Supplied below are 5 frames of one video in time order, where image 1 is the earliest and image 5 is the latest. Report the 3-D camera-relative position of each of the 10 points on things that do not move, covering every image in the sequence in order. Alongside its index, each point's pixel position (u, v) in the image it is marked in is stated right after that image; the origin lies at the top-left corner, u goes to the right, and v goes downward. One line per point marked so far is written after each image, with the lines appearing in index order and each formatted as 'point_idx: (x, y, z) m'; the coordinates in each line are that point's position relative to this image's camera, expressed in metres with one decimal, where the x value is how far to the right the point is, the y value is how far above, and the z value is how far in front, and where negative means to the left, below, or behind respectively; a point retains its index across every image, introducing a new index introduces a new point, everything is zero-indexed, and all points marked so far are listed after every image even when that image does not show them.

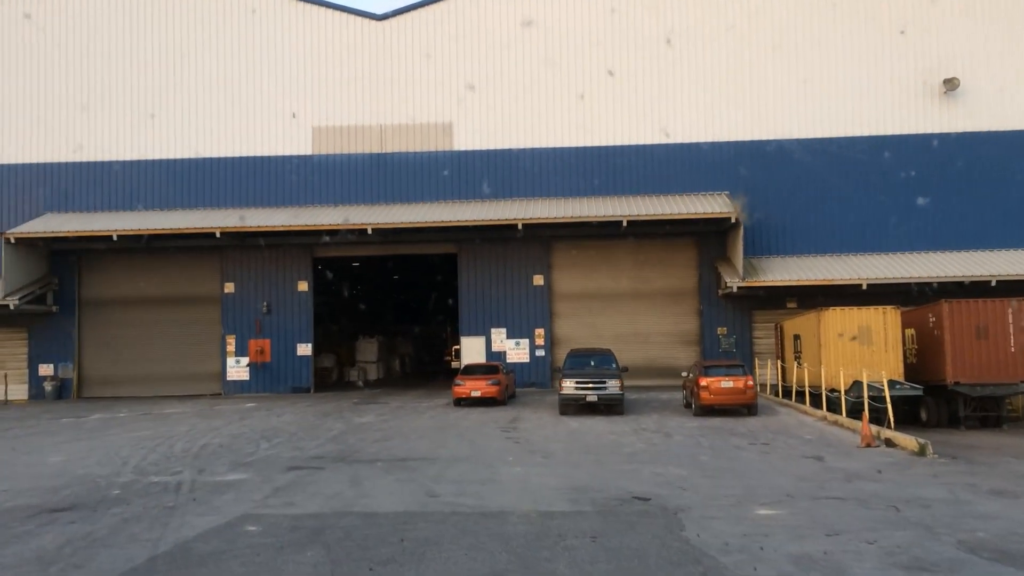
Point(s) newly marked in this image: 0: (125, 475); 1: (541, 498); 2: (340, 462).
0: (-5.8, -2.8, +13.6) m
1: (+0.4, -2.6, +11.1) m
2: (-2.8, -2.8, +14.6) m
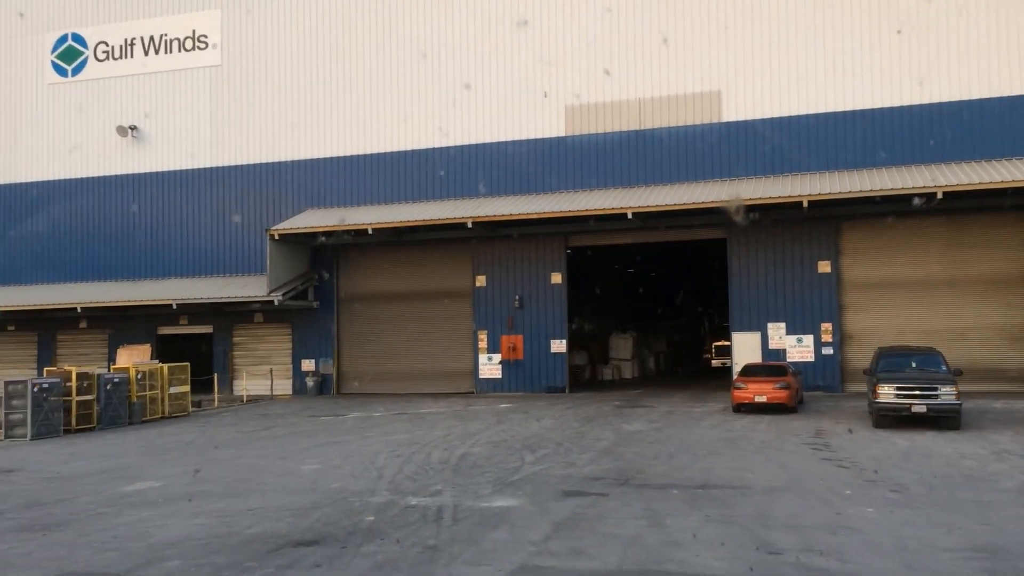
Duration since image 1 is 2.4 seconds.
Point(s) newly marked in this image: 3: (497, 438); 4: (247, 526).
0: (-1.7, -2.7, +11.7) m
1: (+3.7, -2.4, +7.7) m
2: (+1.5, -2.6, +11.9) m
3: (-0.3, -2.9, +17.7) m
4: (-2.9, -2.6, +9.7) m
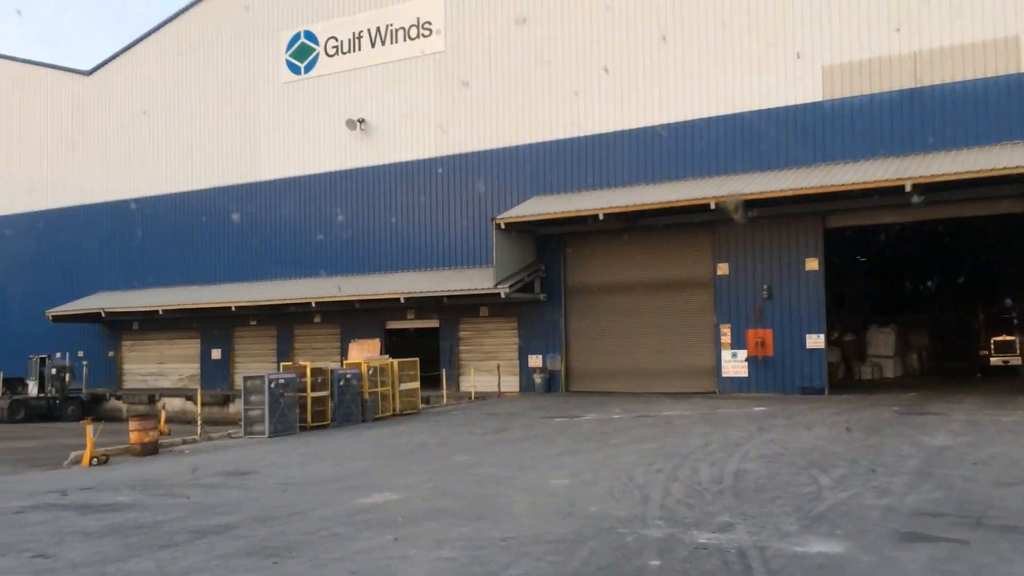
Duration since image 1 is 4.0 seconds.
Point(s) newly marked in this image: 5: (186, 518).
0: (+1.5, -2.5, +9.4) m
1: (+5.8, -2.1, +4.3) m
2: (+4.7, -2.4, +8.9) m
3: (+4.3, -2.7, +14.9) m
4: (-0.1, -2.4, +7.8) m
5: (-3.9, -2.7, +10.6) m
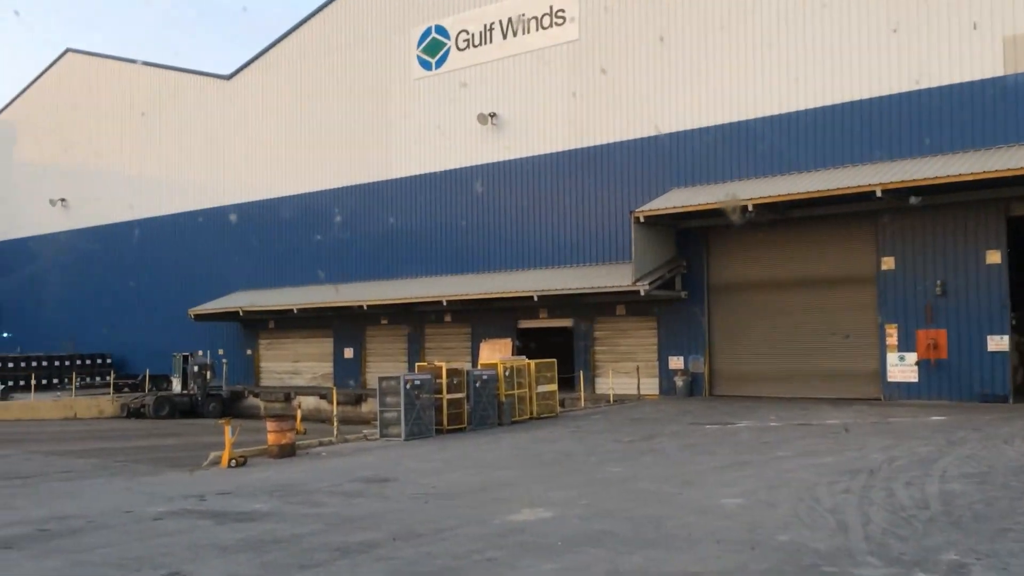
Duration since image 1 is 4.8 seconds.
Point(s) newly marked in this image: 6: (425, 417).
0: (+3.1, -2.4, +7.8) m
1: (+6.7, -2.0, +2.1) m
2: (+6.2, -2.3, +6.9) m
3: (+6.6, -2.6, +12.9) m
4: (+1.3, -2.3, +6.4) m
5: (-2.0, -2.7, +9.7) m
6: (-1.9, -2.8, +19.4) m
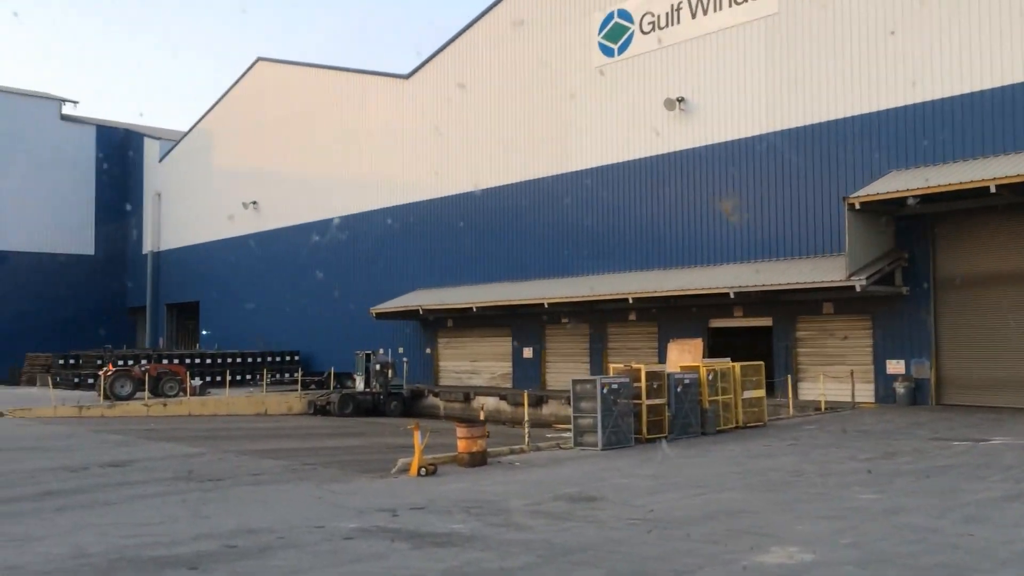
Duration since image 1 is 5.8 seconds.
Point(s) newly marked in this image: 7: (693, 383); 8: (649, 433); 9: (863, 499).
0: (+5.0, -2.3, +5.4) m
1: (+7.4, -1.9, -0.9) m
2: (+7.8, -2.2, +3.9) m
3: (+9.3, -2.5, +9.7) m
4: (+3.0, -2.2, +4.3) m
5: (+0.3, -2.6, +8.2) m
6: (+2.2, -2.7, +17.7) m
7: (+3.9, -2.0, +19.0) m
8: (+2.8, -2.9, +18.4) m
9: (+4.5, -2.7, +11.4) m
